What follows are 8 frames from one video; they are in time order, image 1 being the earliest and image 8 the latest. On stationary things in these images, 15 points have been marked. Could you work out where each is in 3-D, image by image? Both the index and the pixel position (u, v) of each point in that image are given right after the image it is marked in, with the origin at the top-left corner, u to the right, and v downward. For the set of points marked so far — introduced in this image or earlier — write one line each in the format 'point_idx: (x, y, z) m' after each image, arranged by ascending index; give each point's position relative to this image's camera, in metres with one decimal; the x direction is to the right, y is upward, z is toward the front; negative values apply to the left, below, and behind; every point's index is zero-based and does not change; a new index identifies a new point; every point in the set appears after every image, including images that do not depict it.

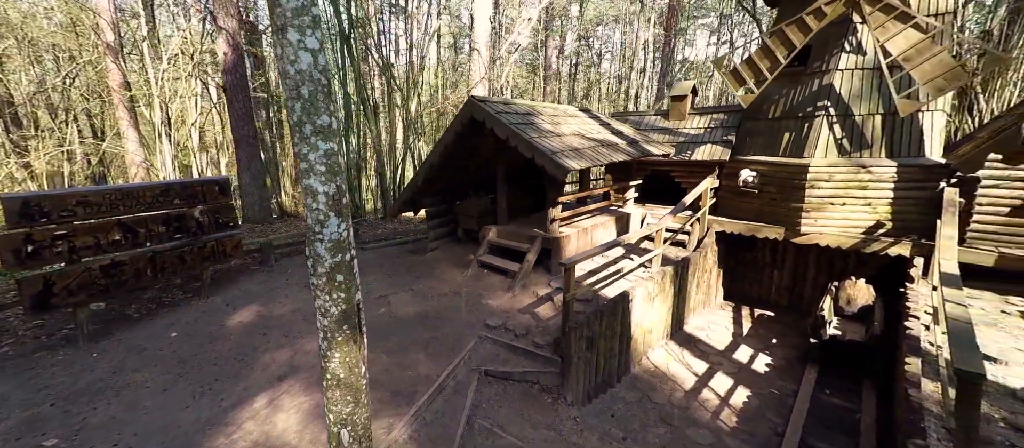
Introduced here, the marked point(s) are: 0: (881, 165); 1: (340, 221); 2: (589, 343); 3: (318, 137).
0: (+6.7, +1.1, +7.2) m
1: (-0.9, 0.0, +2.0) m
2: (+1.1, -1.6, +5.4) m
3: (-0.9, +0.4, +1.9) m
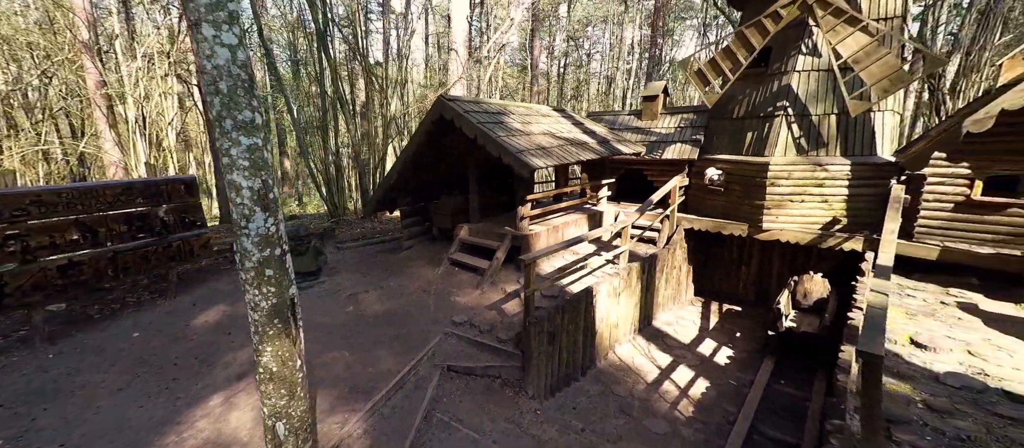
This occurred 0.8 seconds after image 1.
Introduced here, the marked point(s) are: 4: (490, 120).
0: (+6.1, +1.2, +7.4) m
1: (-1.3, 0.0, +2.1) m
2: (+0.5, -1.6, +5.5) m
3: (-1.3, +0.4, +1.9) m
4: (-0.4, +2.0, +7.8) m
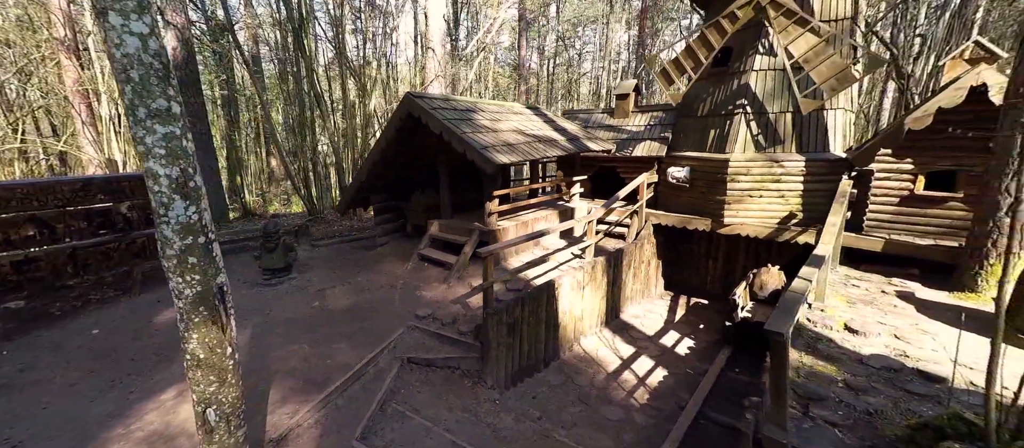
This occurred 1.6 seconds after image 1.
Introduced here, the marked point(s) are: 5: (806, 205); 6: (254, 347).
0: (+5.5, +1.3, +7.7) m
1: (-1.8, +0.1, +2.1) m
2: (0.0, -1.5, +5.7) m
3: (-1.8, +0.5, +2.0) m
4: (-1.1, +2.1, +7.9) m
5: (+5.9, +0.4, +7.9) m
6: (-3.7, -1.8, +5.8) m
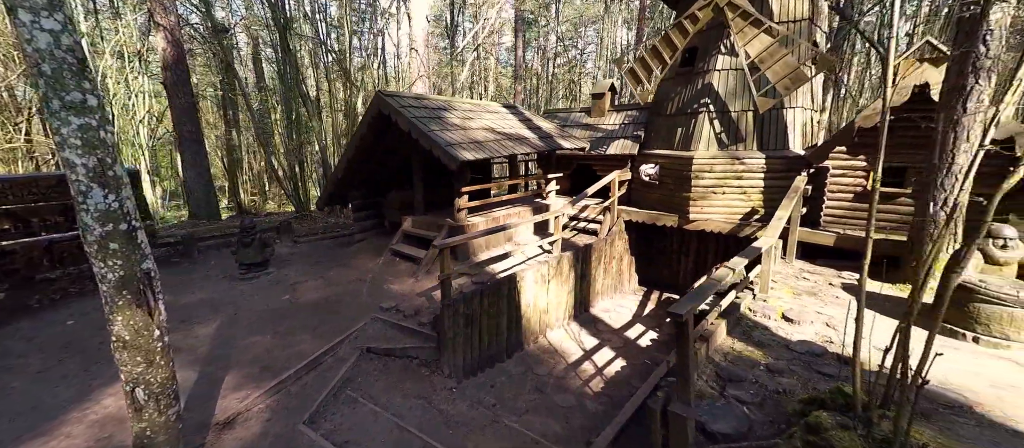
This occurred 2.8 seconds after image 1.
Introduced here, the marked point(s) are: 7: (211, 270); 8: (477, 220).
0: (+4.8, +1.4, +7.9) m
1: (-2.4, +0.2, +2.3) m
2: (-0.7, -1.4, +5.8) m
3: (-2.4, +0.6, +2.1) m
4: (-1.7, +2.2, +8.0) m
5: (+5.3, +0.5, +8.1) m
6: (-4.3, -1.7, +5.9) m
7: (-7.1, -1.0, +9.4) m
8: (-0.7, +0.1, +8.4) m
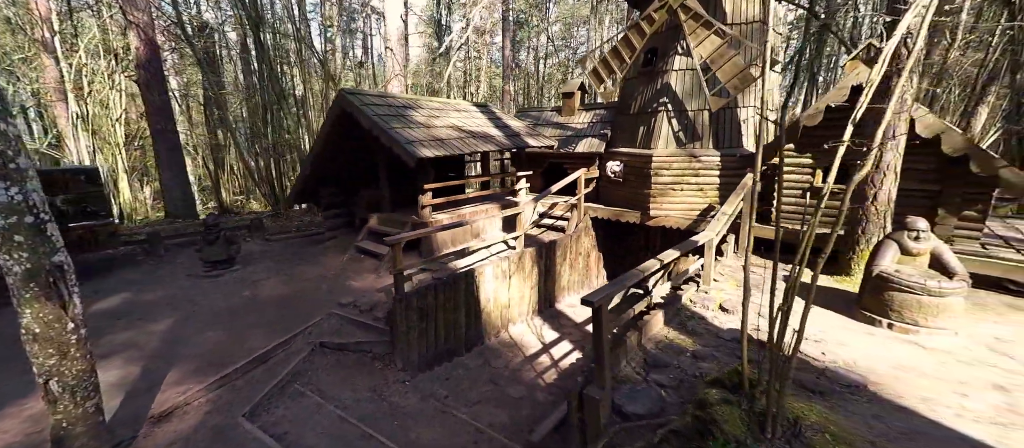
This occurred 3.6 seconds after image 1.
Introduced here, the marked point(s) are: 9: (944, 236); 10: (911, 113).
0: (+4.1, +1.4, +8.2) m
1: (-3.0, +0.3, +2.3) m
2: (-1.4, -1.4, +5.9) m
3: (-3.0, +0.7, +2.2) m
4: (-2.5, +2.3, +8.1) m
5: (+4.5, +0.5, +8.4) m
6: (-5.0, -1.6, +5.9) m
7: (-7.9, -1.0, +9.3) m
8: (-1.5, +0.2, +8.5) m
9: (+6.6, -0.2, +6.0) m
10: (+5.3, +1.5, +5.2) m
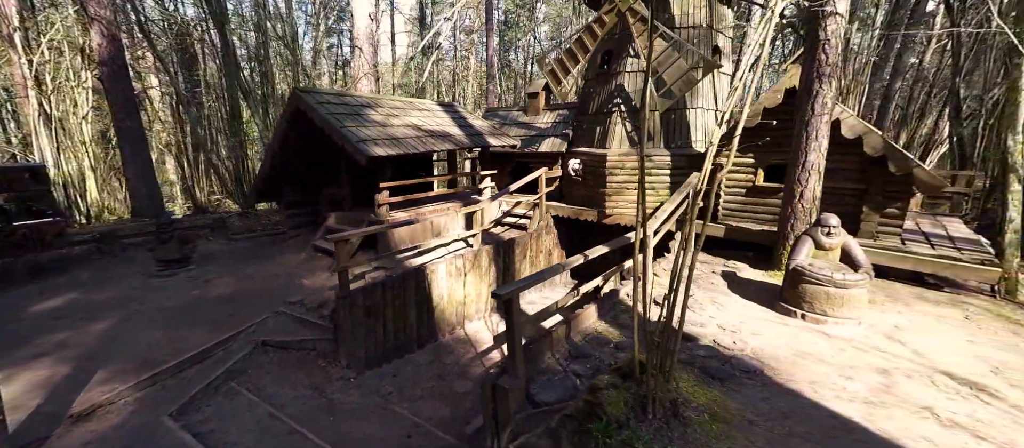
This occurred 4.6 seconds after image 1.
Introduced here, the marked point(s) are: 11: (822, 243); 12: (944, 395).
0: (+3.1, +1.5, +8.4) m
1: (-3.7, +0.3, +2.3) m
2: (-2.2, -1.3, +6.0) m
3: (-3.7, +0.7, +2.2) m
4: (-3.4, +2.3, +8.1) m
5: (+3.6, +0.6, +8.6) m
6: (-5.9, -1.6, +5.8) m
7: (-8.9, -1.0, +9.1) m
8: (-2.4, +0.2, +8.5) m
9: (+5.8, -0.1, +6.4) m
10: (+4.5, +1.5, +5.5) m
11: (+3.7, -0.2, +4.7) m
12: (+3.5, -1.4, +3.2) m
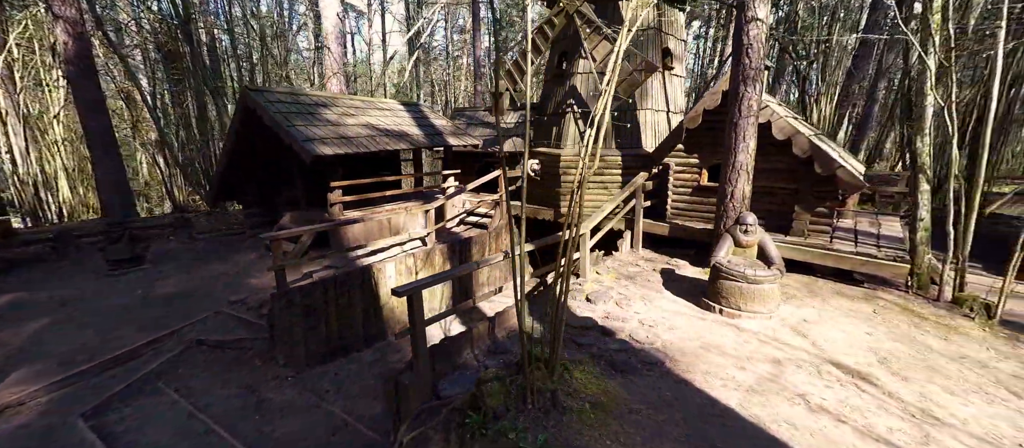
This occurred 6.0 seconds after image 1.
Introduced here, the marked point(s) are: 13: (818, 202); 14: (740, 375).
0: (+2.2, +1.5, +8.6) m
1: (-4.5, +0.3, +2.3) m
2: (-3.1, -1.3, +6.0) m
3: (-4.5, +0.7, +2.1) m
4: (-4.4, +2.3, +8.0) m
5: (+2.6, +0.6, +8.8) m
6: (-6.8, -1.6, +5.7) m
7: (-9.9, -1.0, +8.9) m
8: (-3.4, +0.2, +8.5) m
9: (+4.8, -0.1, +6.6) m
10: (+3.5, +1.6, +5.7) m
11: (+2.9, -0.2, +4.9) m
12: (+2.7, -1.4, +3.4) m
13: (+5.0, +0.4, +6.4) m
14: (+2.0, -1.3, +3.5) m
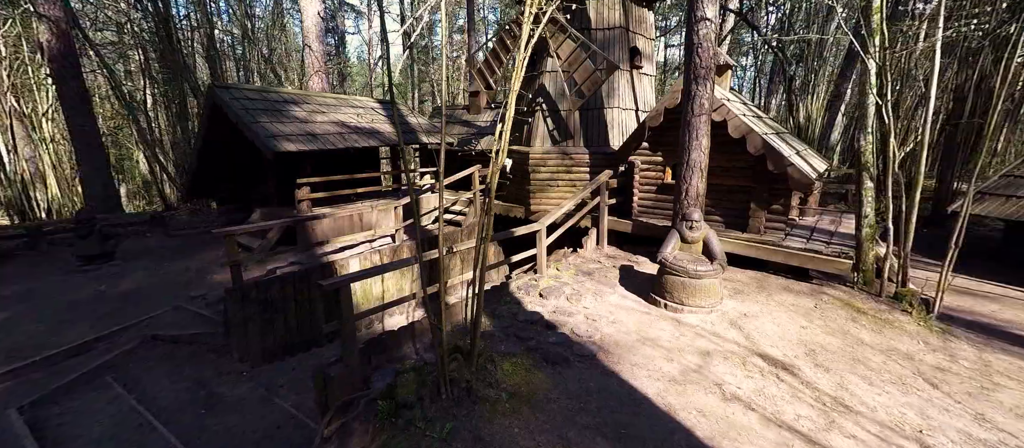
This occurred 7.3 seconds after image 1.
0: (+1.5, +1.6, +8.7) m
1: (-5.1, +0.4, +2.3) m
2: (-3.8, -1.2, +6.0) m
3: (-5.1, +0.8, +2.1) m
4: (-5.1, +2.4, +8.0) m
5: (+1.9, +0.7, +8.9) m
6: (-7.4, -1.5, +5.7) m
7: (-10.6, -0.9, +8.8) m
8: (-4.1, +0.3, +8.5) m
9: (+4.2, -0.1, +6.7) m
10: (+2.9, +1.6, +5.8) m
11: (+2.2, -0.2, +5.0) m
12: (+2.1, -1.3, +3.5) m
13: (+4.3, +0.4, +6.6) m
14: (+1.4, -1.3, +3.6) m
